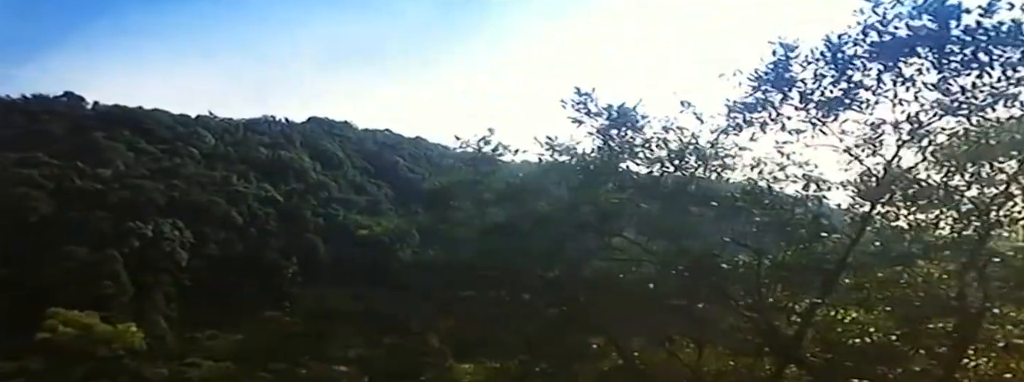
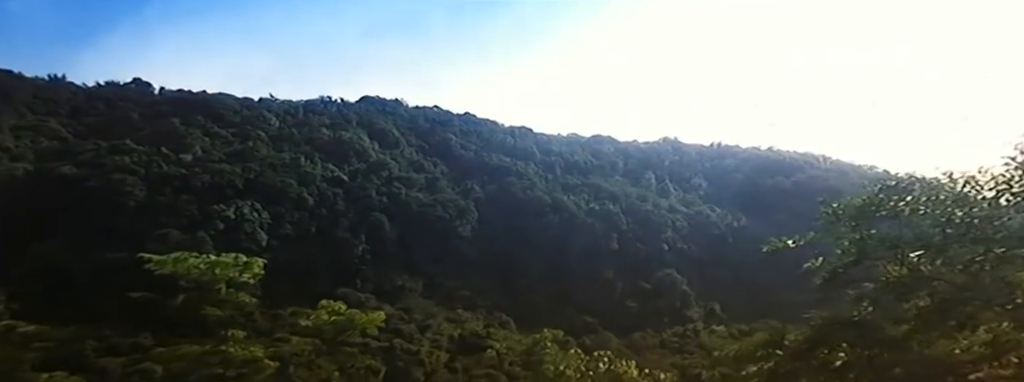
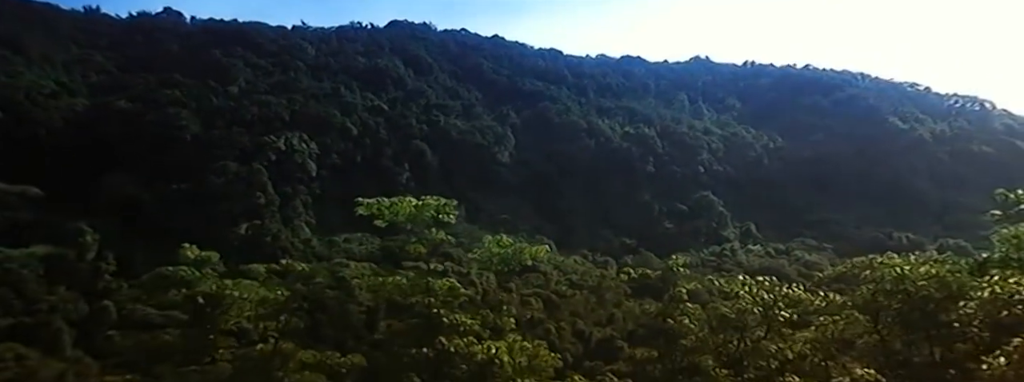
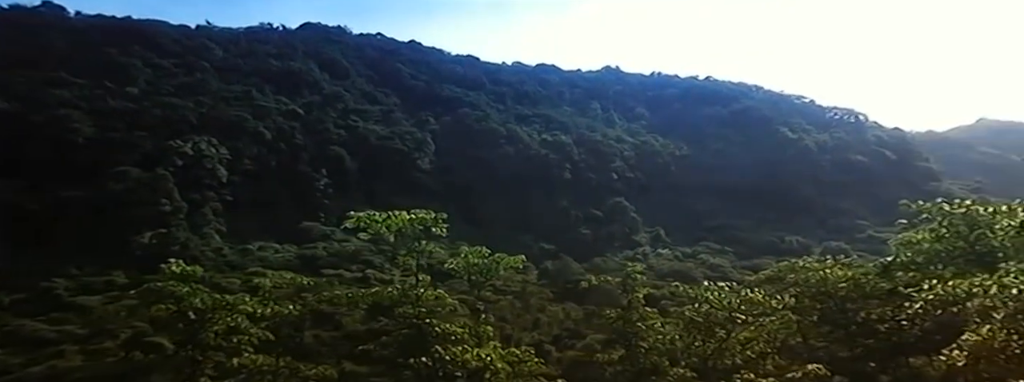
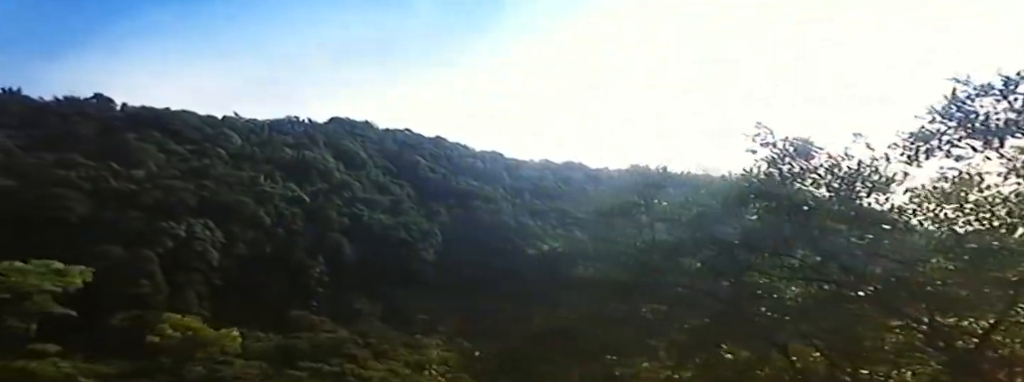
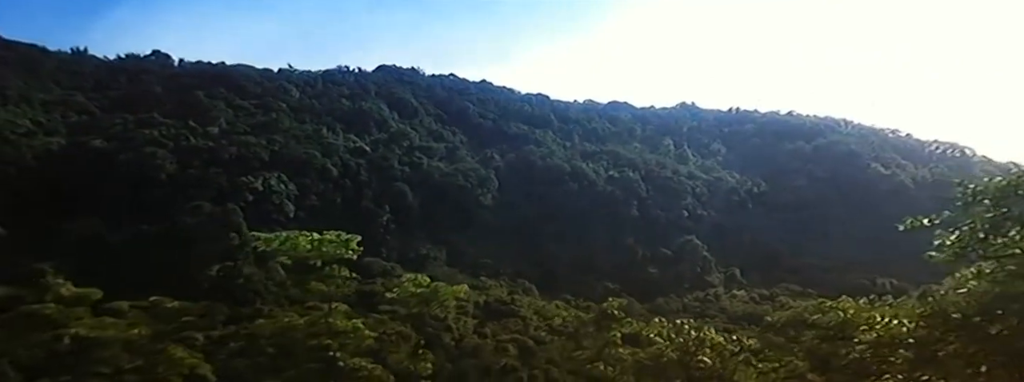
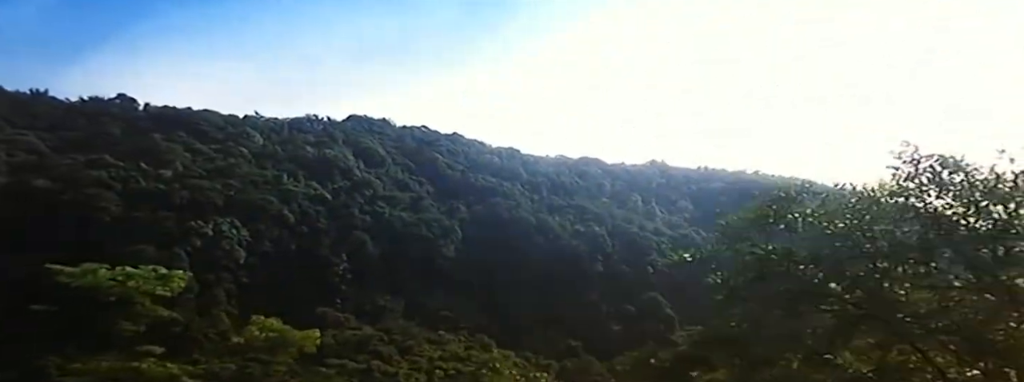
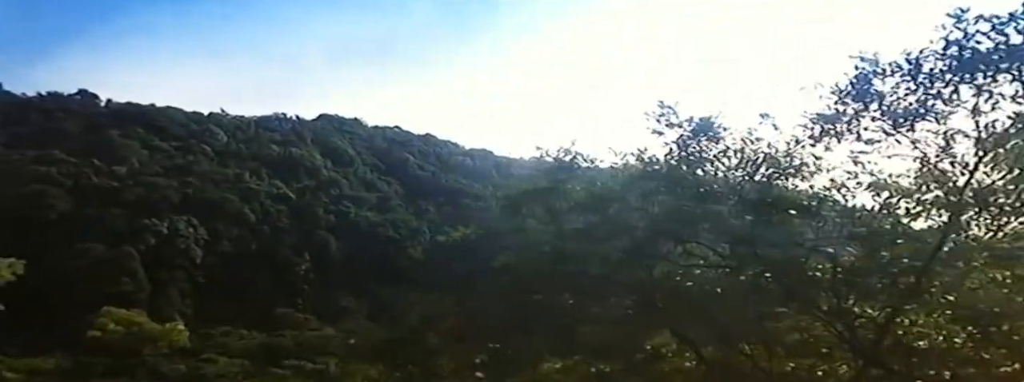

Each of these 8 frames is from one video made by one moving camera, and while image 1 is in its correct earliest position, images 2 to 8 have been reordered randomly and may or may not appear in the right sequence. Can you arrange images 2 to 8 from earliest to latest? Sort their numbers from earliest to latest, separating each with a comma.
8, 5, 7, 2, 6, 3, 4
